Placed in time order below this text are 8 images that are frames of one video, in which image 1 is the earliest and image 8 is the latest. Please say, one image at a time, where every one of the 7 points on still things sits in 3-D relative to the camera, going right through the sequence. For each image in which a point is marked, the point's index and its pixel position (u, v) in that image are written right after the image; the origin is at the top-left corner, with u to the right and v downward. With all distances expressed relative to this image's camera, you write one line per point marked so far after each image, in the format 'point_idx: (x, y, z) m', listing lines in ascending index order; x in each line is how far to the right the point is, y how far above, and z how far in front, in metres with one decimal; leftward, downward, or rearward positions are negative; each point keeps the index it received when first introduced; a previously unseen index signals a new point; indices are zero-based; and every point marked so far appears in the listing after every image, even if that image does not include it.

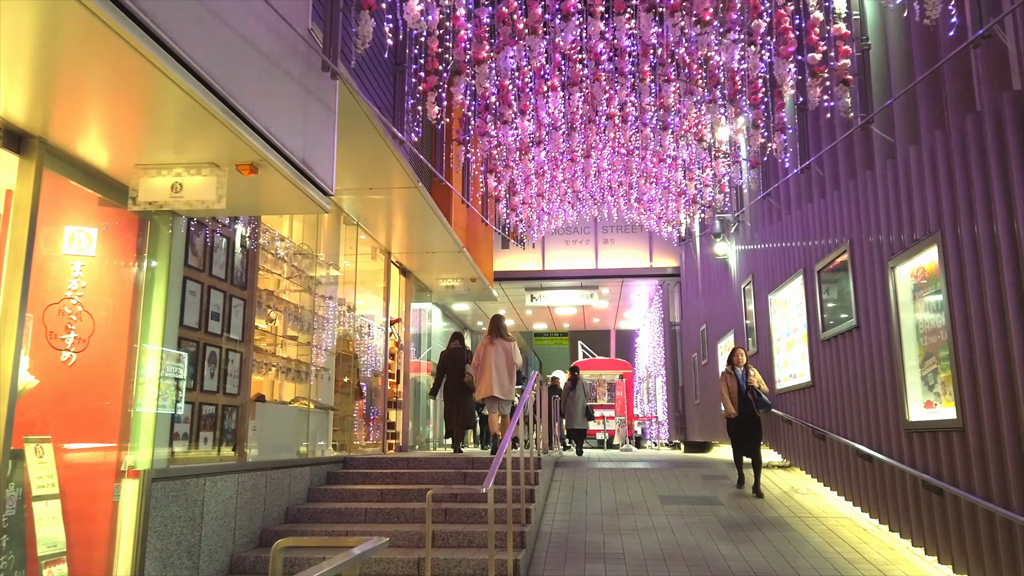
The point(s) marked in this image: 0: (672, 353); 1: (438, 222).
0: (+3.7, -1.5, +17.1) m
1: (-0.8, +0.7, +8.2) m
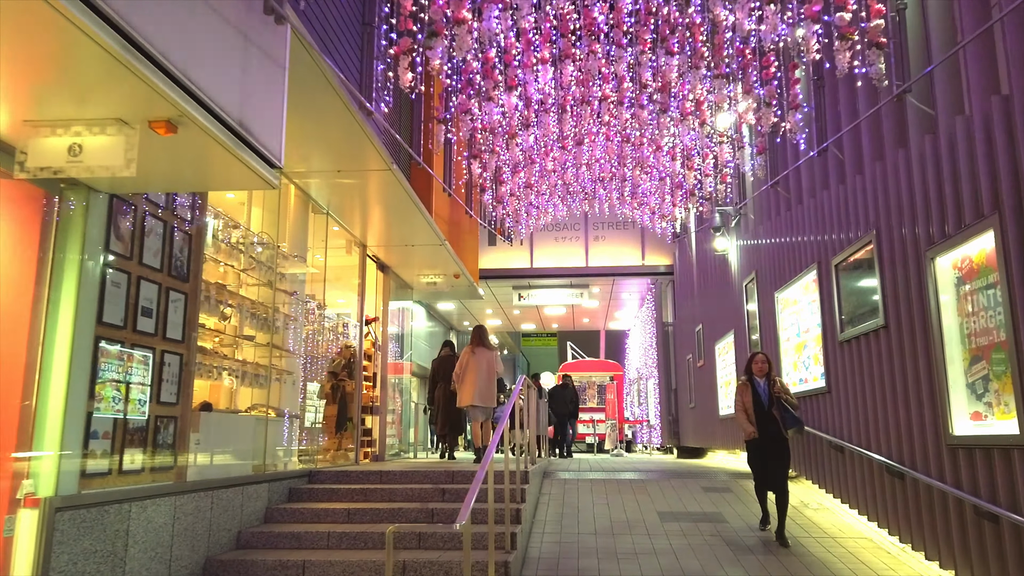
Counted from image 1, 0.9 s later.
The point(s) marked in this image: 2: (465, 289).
0: (+3.4, -1.5, +16.4) m
1: (-1.0, +0.8, +7.5) m
2: (-0.7, 0.0, +11.1) m
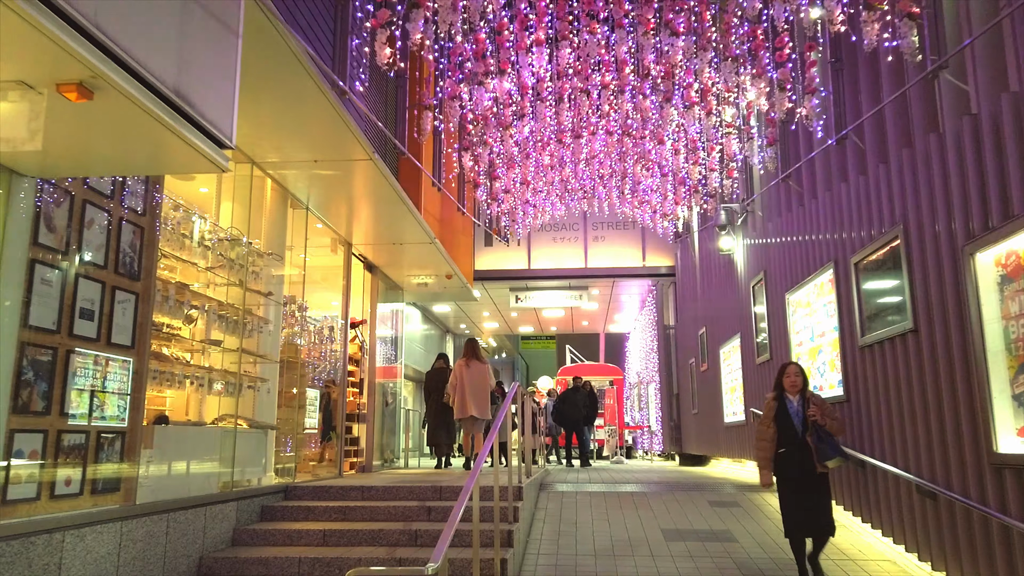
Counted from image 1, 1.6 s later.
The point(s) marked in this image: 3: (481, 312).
0: (+3.3, -1.5, +16.0) m
1: (-1.0, +0.8, +7.0) m
2: (-0.8, 0.0, +10.6) m
3: (-0.8, -0.6, +19.6) m
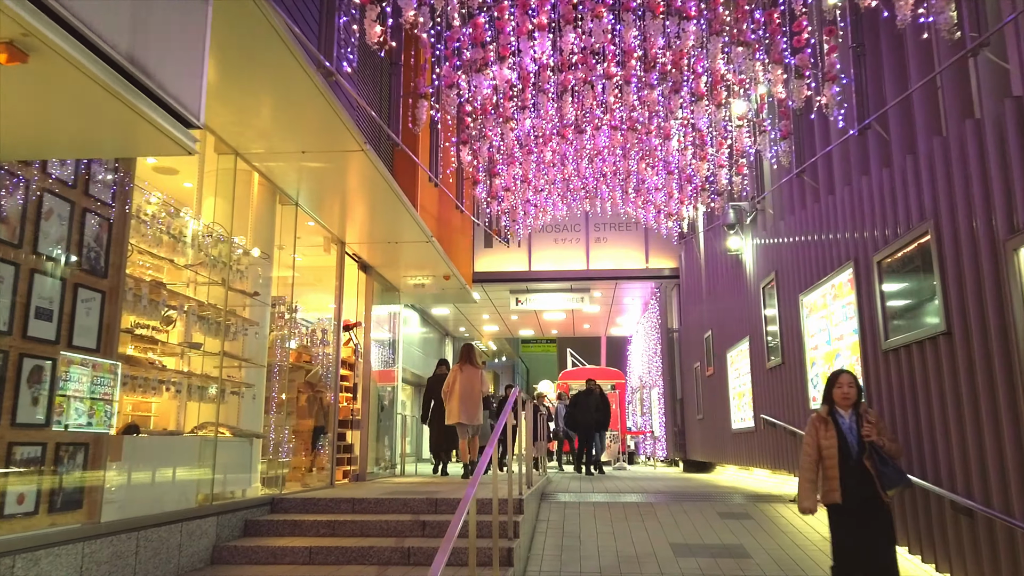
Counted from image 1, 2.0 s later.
0: (+3.3, -1.6, +15.6) m
1: (-1.0, +0.8, +6.7) m
2: (-0.8, -0.1, +10.3) m
3: (-0.8, -0.7, +19.3) m
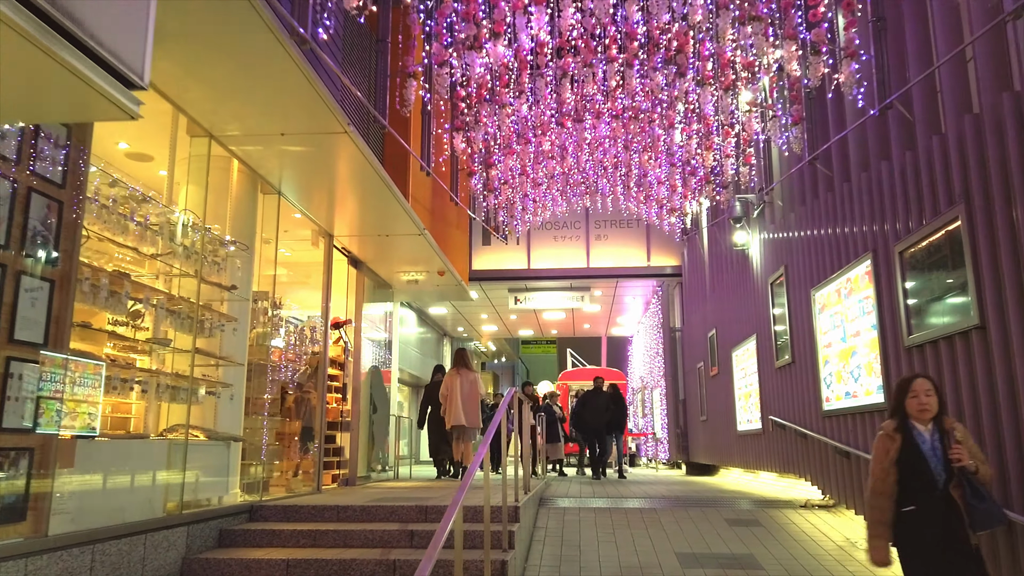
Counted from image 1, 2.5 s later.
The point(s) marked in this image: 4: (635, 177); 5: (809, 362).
0: (+3.3, -1.5, +15.3) m
1: (-1.1, +0.8, +6.4) m
2: (-0.8, 0.0, +9.9) m
3: (-0.9, -0.7, +18.9) m
4: (+1.7, +1.5, +10.0) m
5: (+2.7, -0.7, +6.8) m
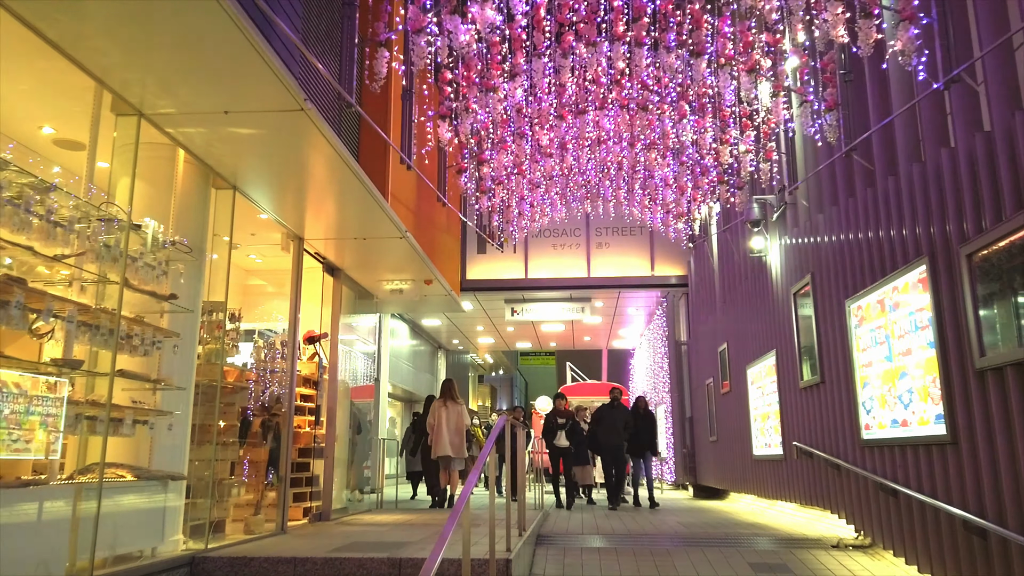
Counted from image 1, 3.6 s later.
0: (+3.2, -1.7, +14.4) m
1: (-1.1, +0.7, +5.5) m
2: (-0.8, -0.2, +9.1) m
3: (-0.9, -0.9, +18.1) m
4: (+1.6, +1.4, +9.2) m
5: (+2.7, -0.8, +6.0) m
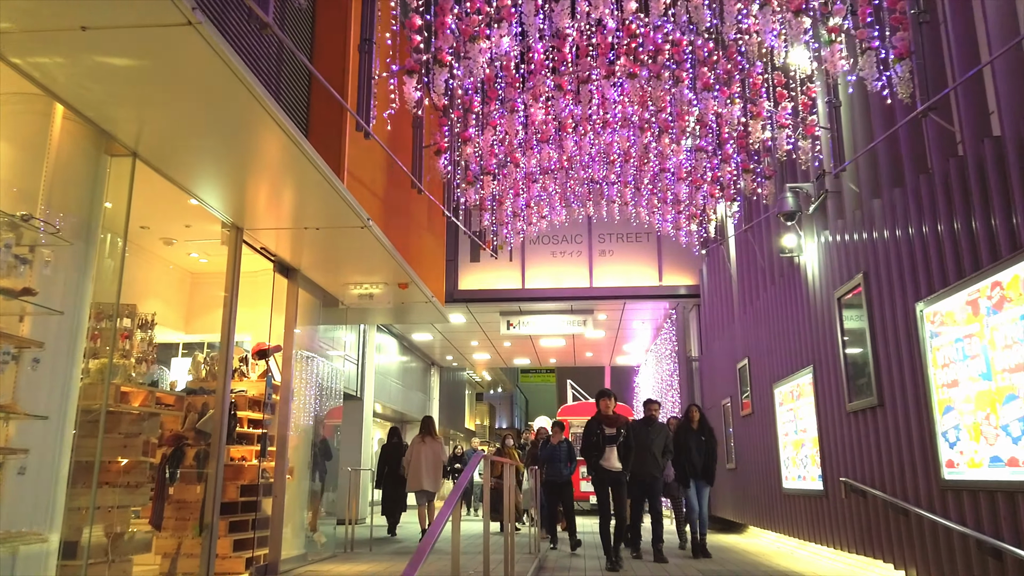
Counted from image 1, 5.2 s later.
0: (+3.1, -1.9, +13.2) m
1: (-1.2, +0.7, +4.4) m
2: (-0.9, -0.2, +7.9) m
3: (-1.0, -1.2, +16.9) m
4: (+1.5, +1.3, +8.0) m
5: (+2.6, -0.8, +4.8) m
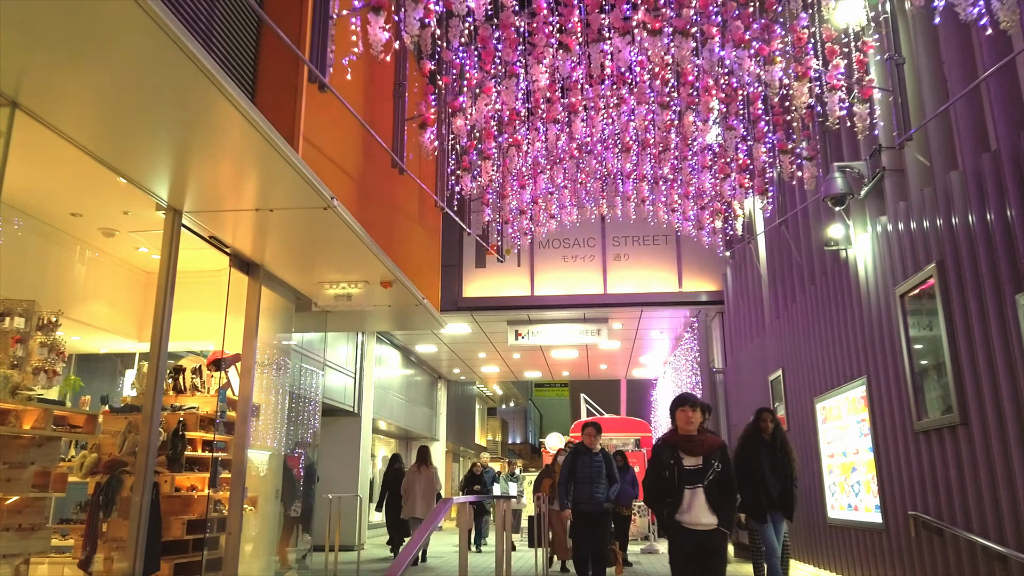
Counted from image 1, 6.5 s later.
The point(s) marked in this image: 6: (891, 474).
0: (+3.3, -2.0, +12.1) m
1: (-1.2, +0.8, +3.5) m
2: (-0.9, -0.2, +7.0) m
3: (-0.8, -1.4, +16.0) m
4: (+1.5, +1.3, +7.1) m
5: (+2.6, -0.7, +3.8) m
6: (+2.8, -1.3, +5.4) m
